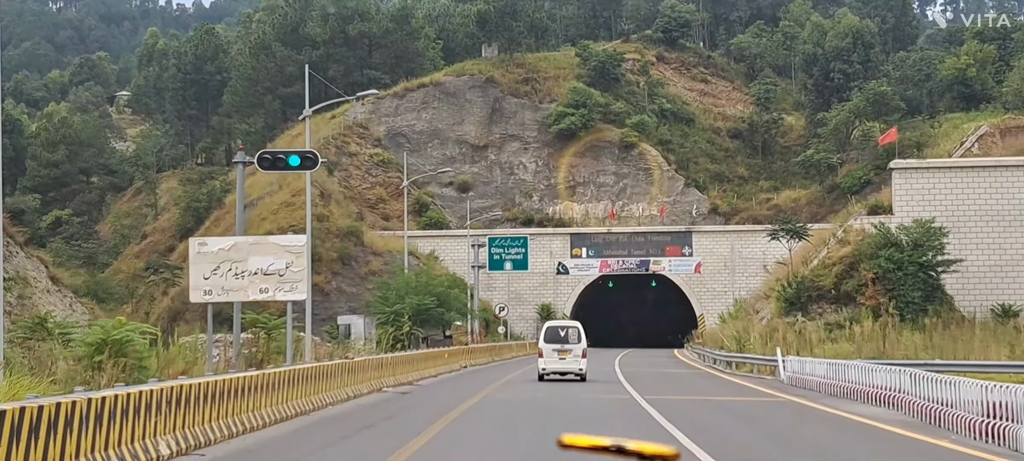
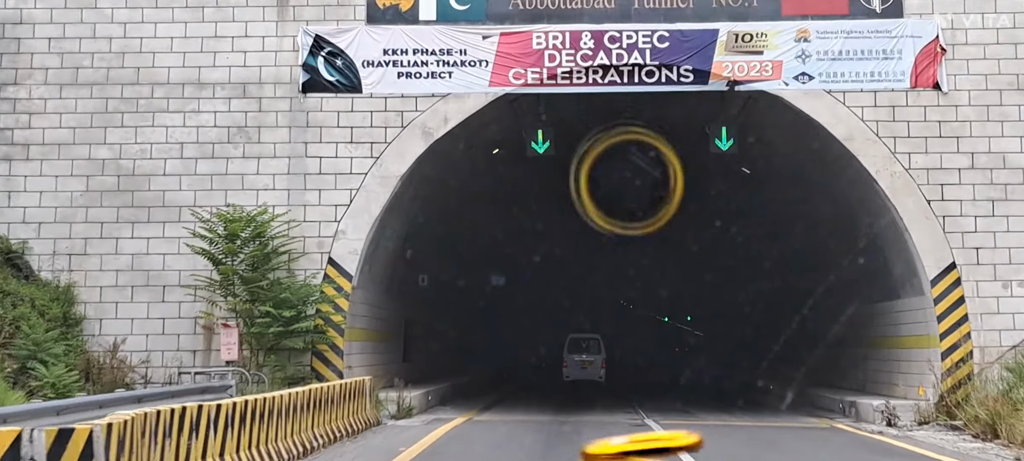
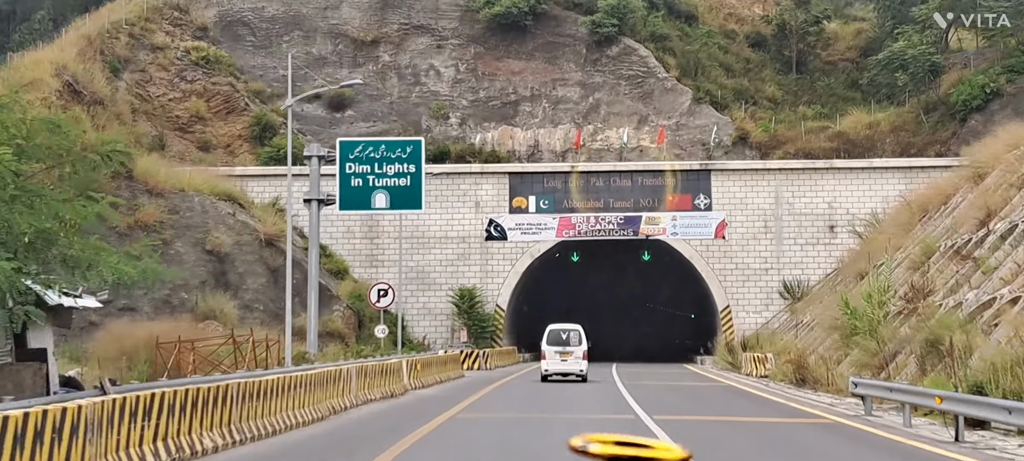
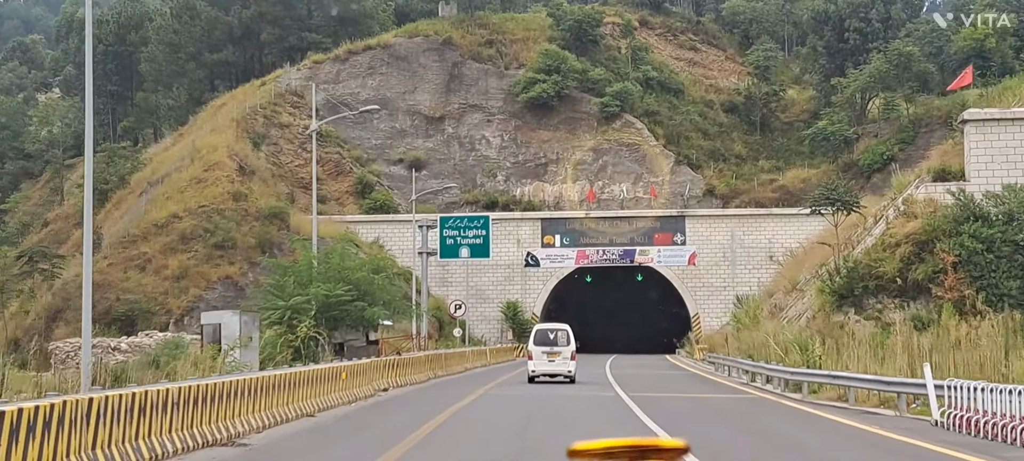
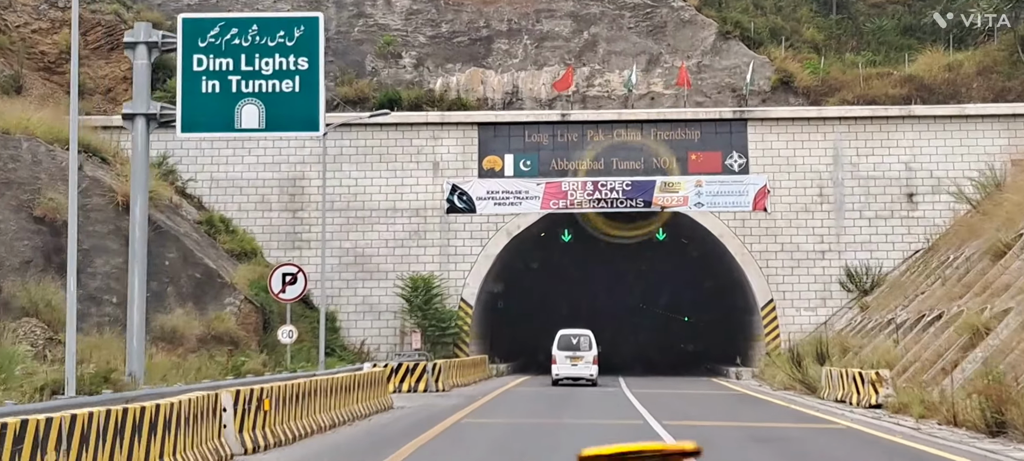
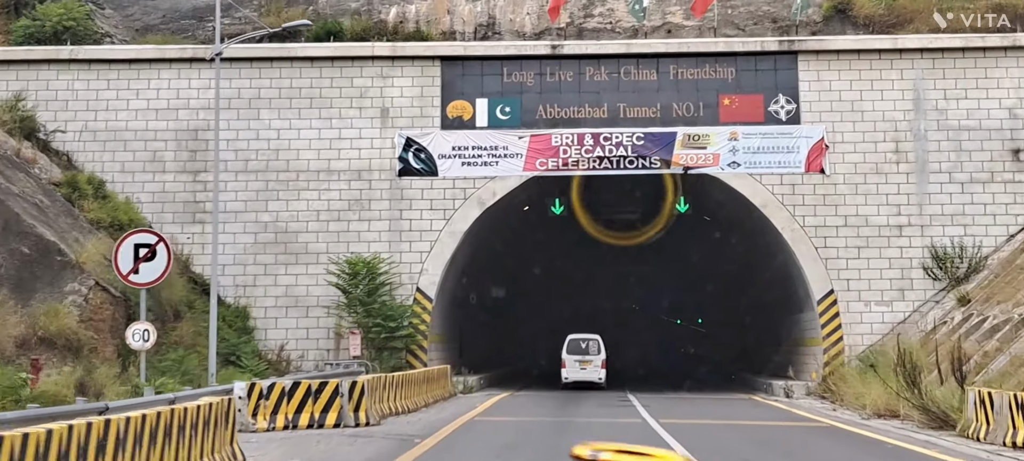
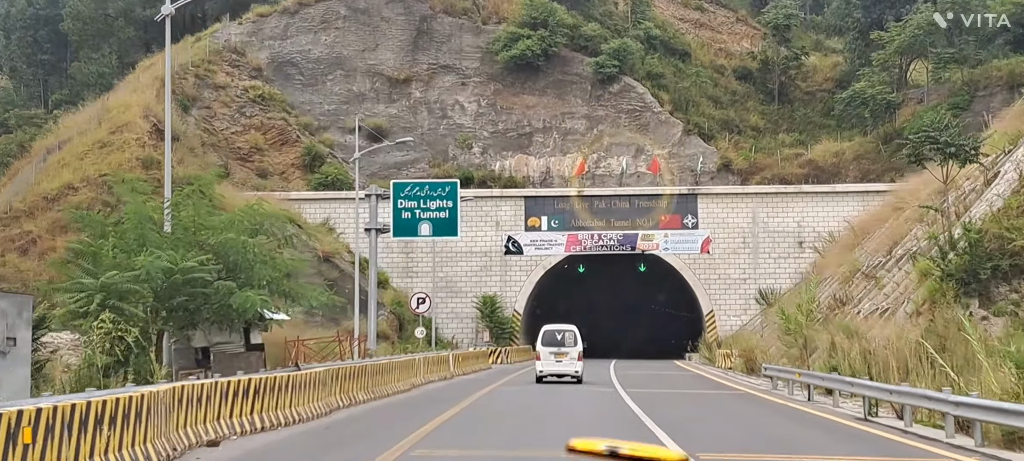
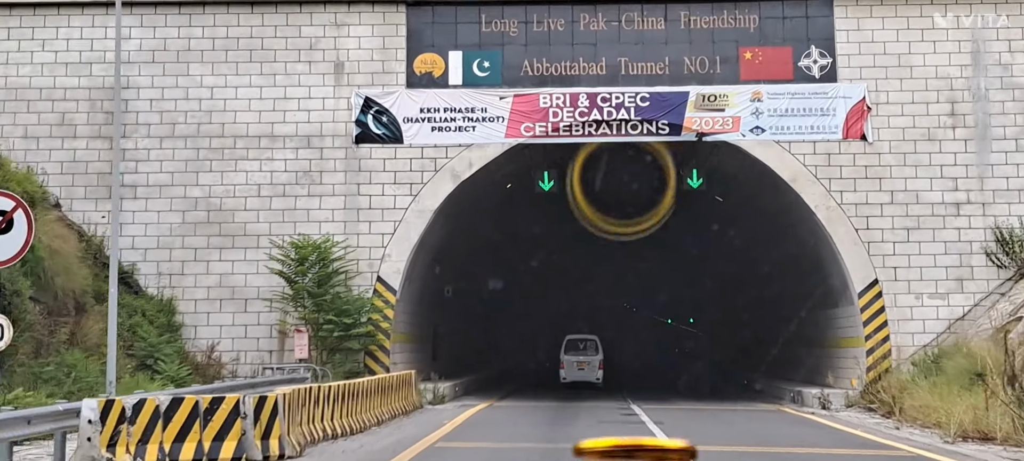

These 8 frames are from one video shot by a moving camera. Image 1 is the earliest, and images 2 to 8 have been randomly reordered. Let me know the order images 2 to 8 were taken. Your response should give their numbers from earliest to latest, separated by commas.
4, 7, 3, 5, 6, 8, 2
